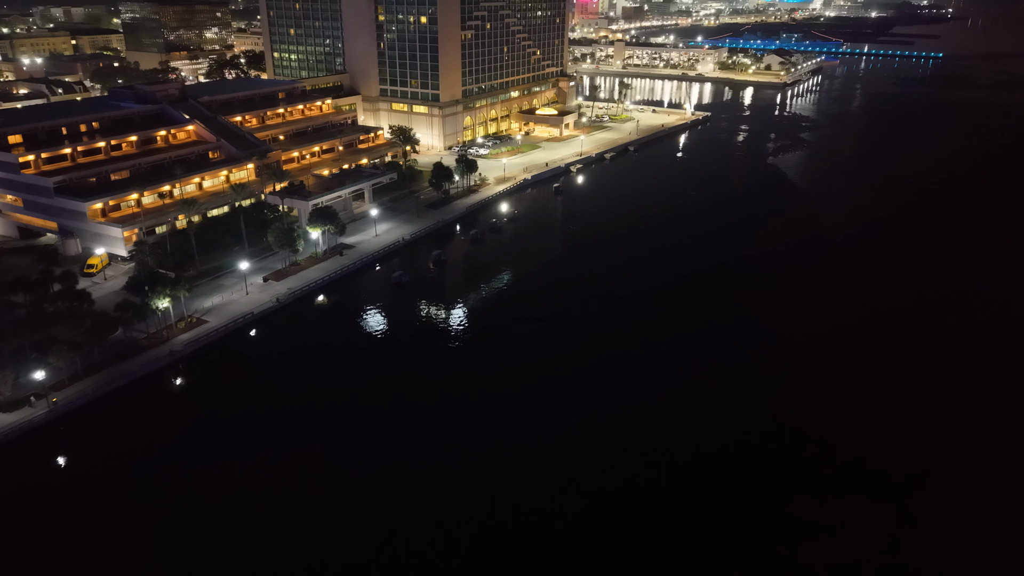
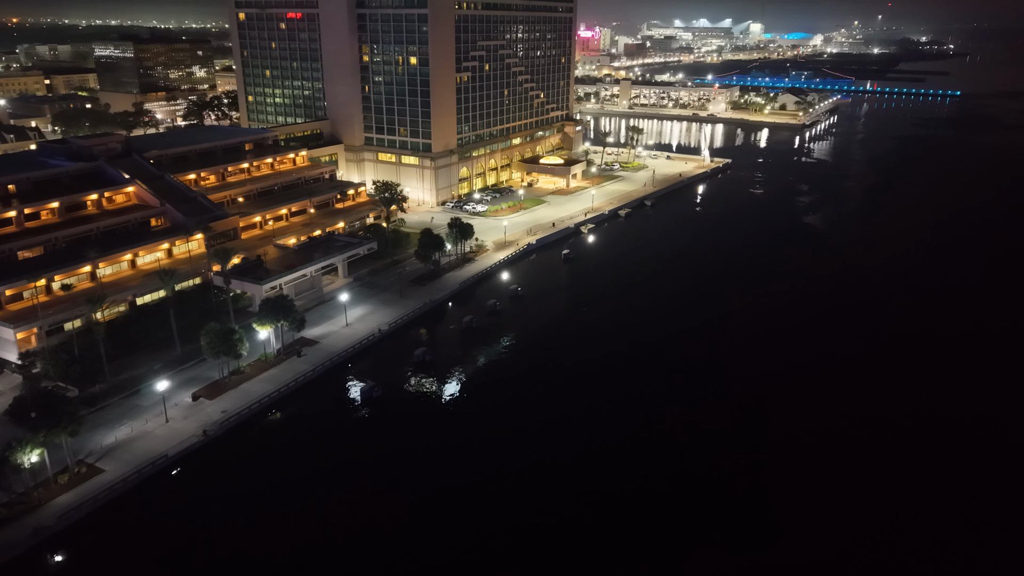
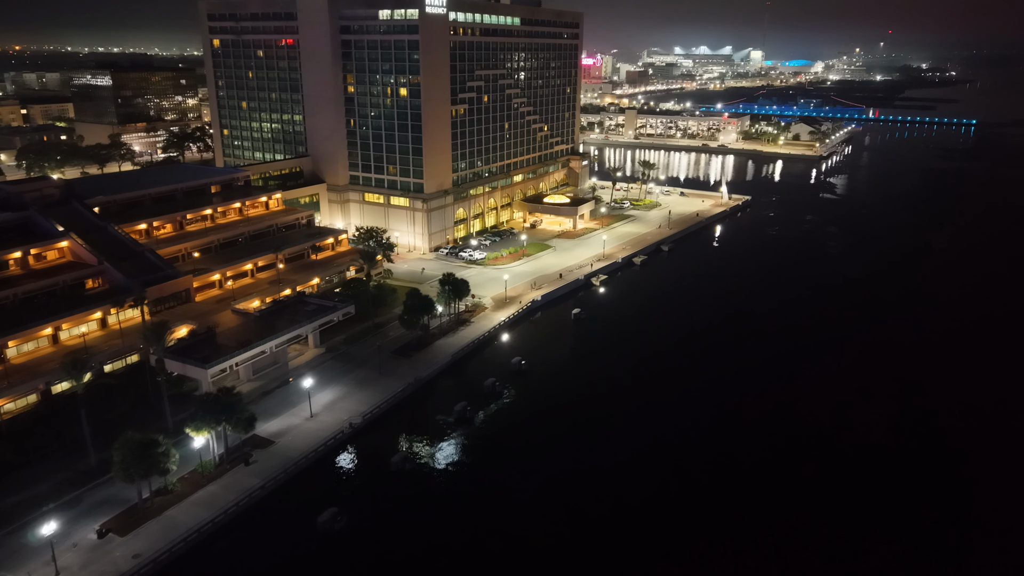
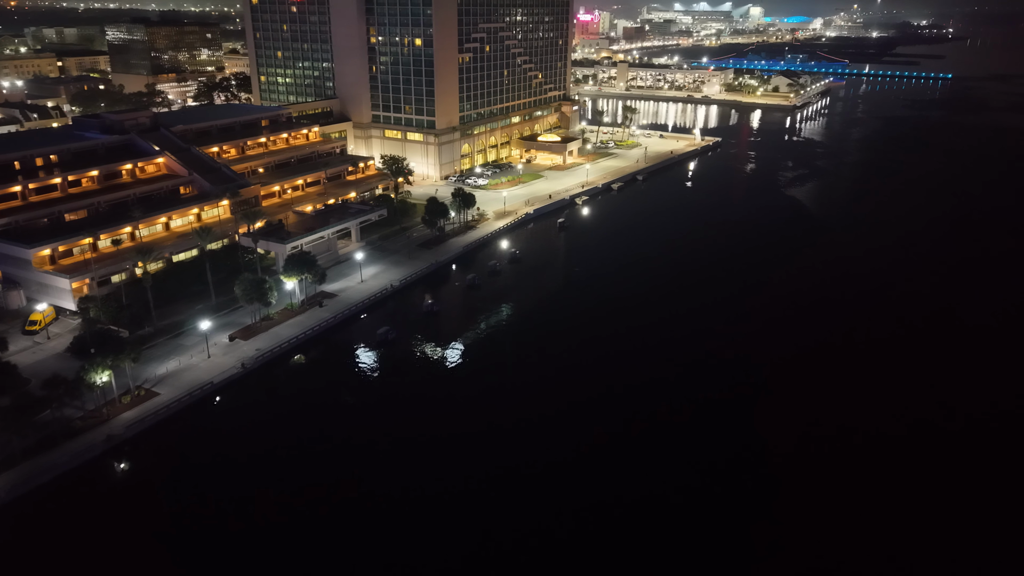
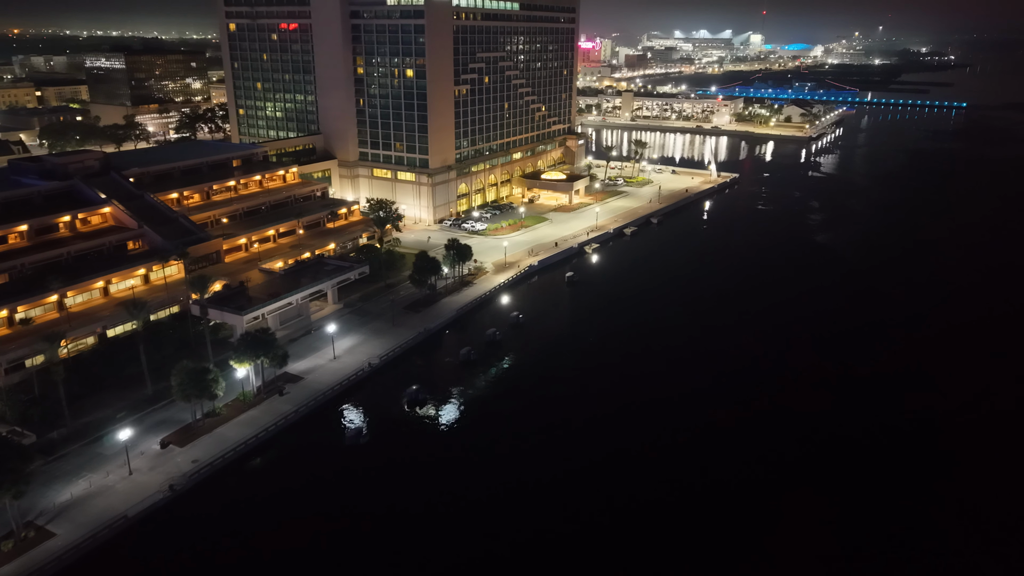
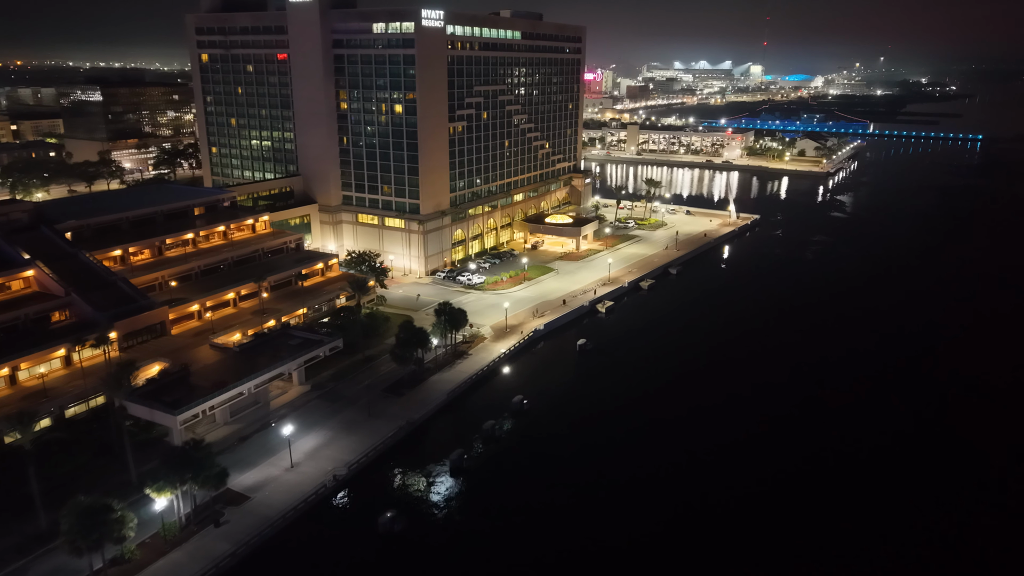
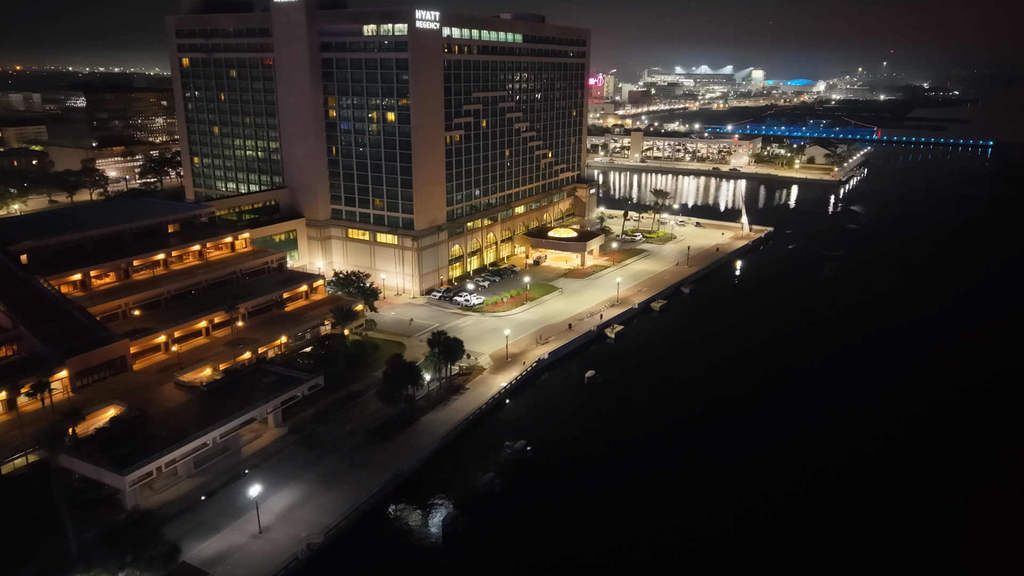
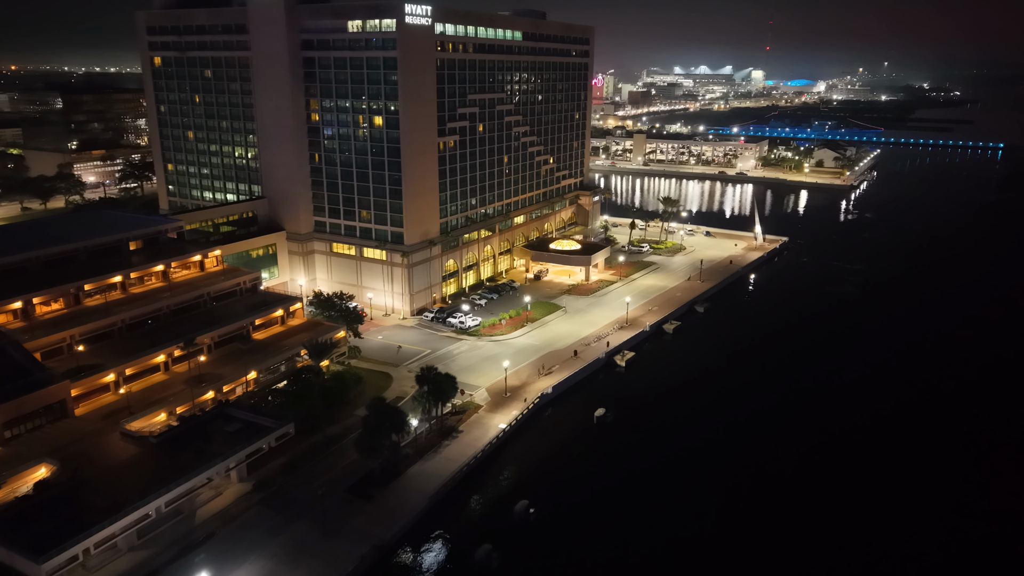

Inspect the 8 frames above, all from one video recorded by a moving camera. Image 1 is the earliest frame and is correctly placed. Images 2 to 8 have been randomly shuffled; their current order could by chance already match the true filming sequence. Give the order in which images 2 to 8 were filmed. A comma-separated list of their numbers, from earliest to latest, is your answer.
4, 2, 5, 3, 6, 7, 8
